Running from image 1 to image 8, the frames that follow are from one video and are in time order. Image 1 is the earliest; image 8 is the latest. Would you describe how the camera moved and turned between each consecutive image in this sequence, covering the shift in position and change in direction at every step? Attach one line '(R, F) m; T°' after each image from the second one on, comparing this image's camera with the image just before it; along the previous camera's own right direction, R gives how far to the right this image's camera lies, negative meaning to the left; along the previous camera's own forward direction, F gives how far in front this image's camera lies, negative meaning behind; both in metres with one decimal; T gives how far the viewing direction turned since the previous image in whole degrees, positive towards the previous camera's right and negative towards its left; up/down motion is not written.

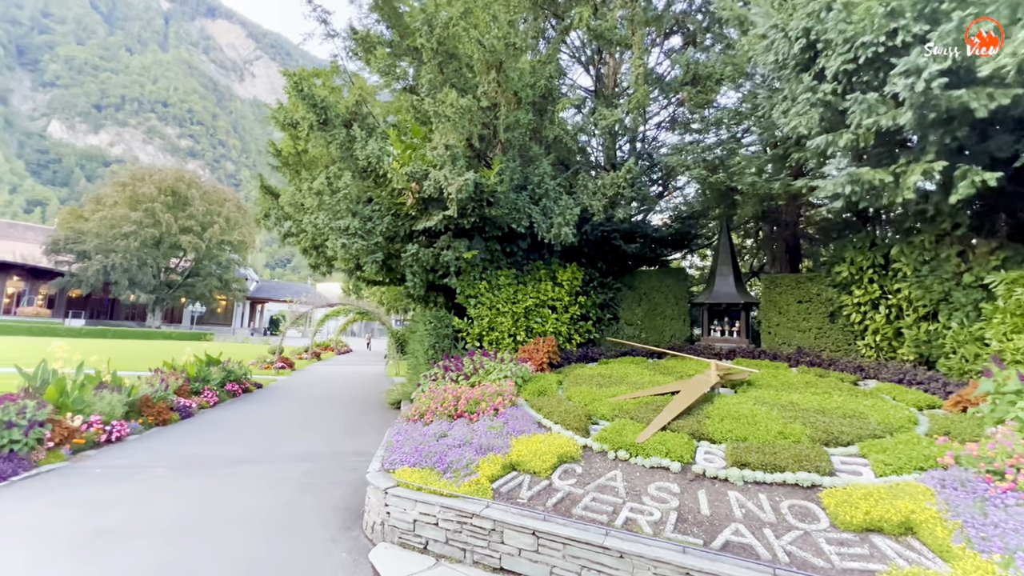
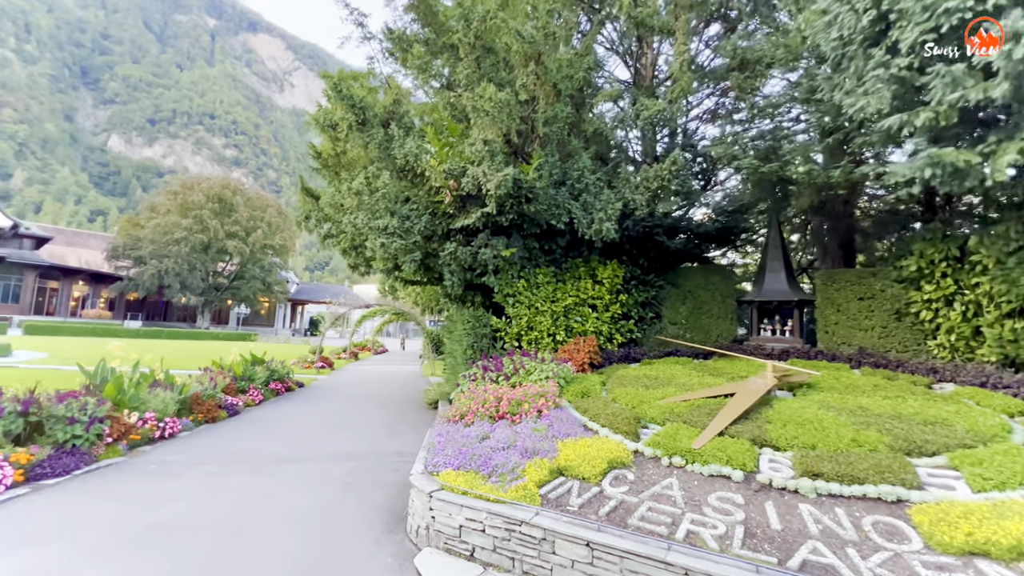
(-0.1, +0.2) m; -4°
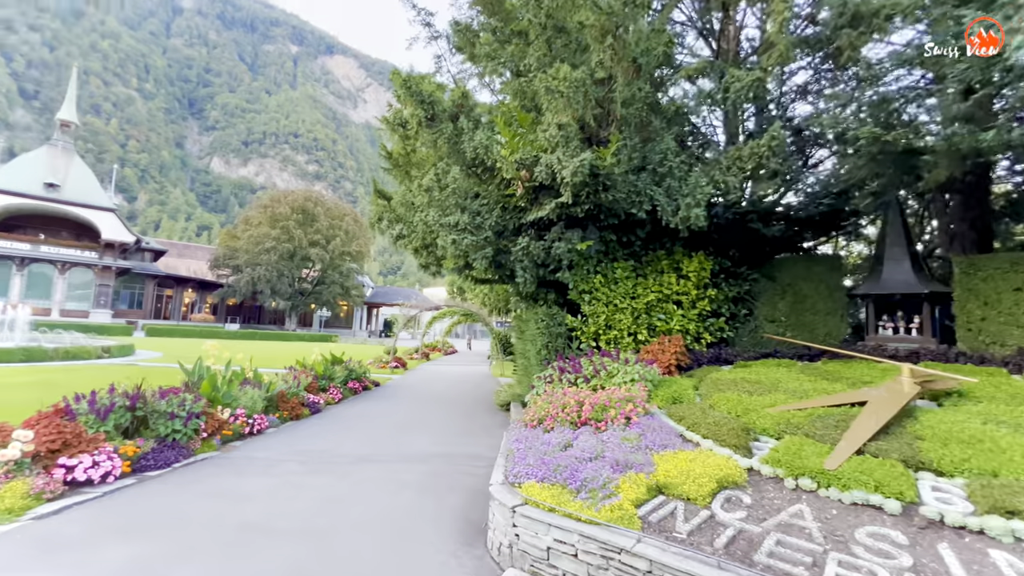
(-0.2, +0.4) m; -8°
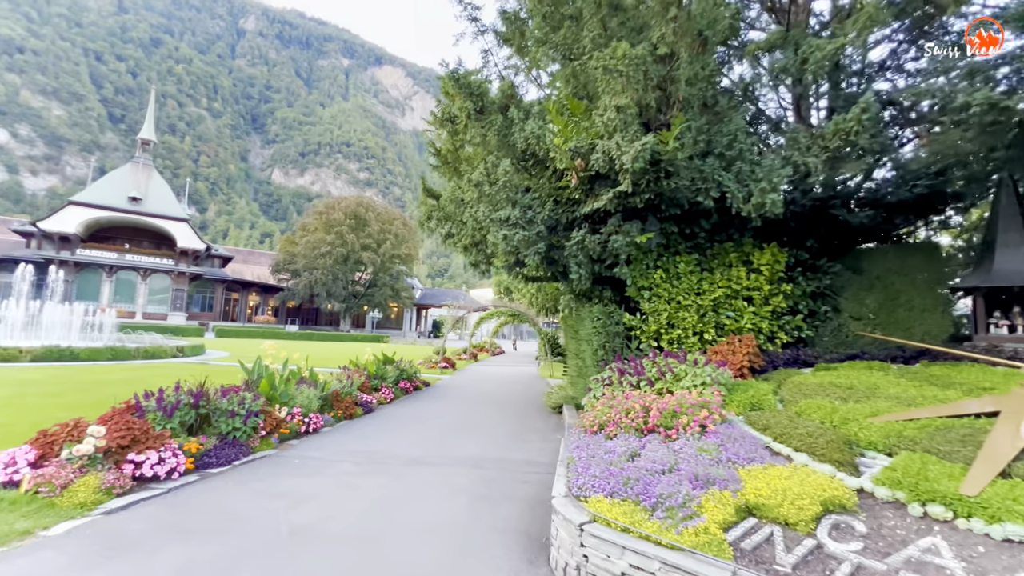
(-0.1, +0.3) m; -6°
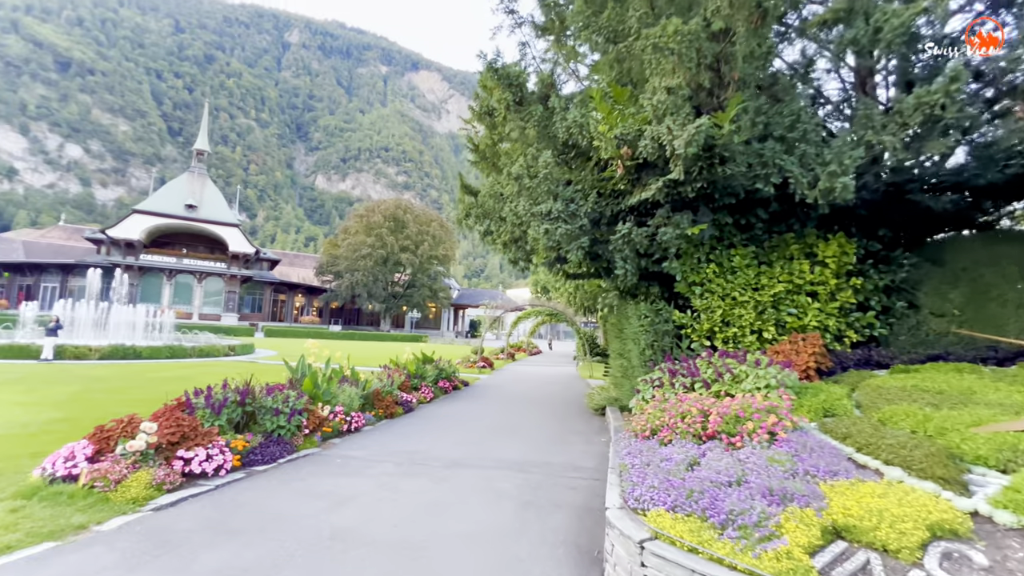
(-0.1, +0.2) m; -5°
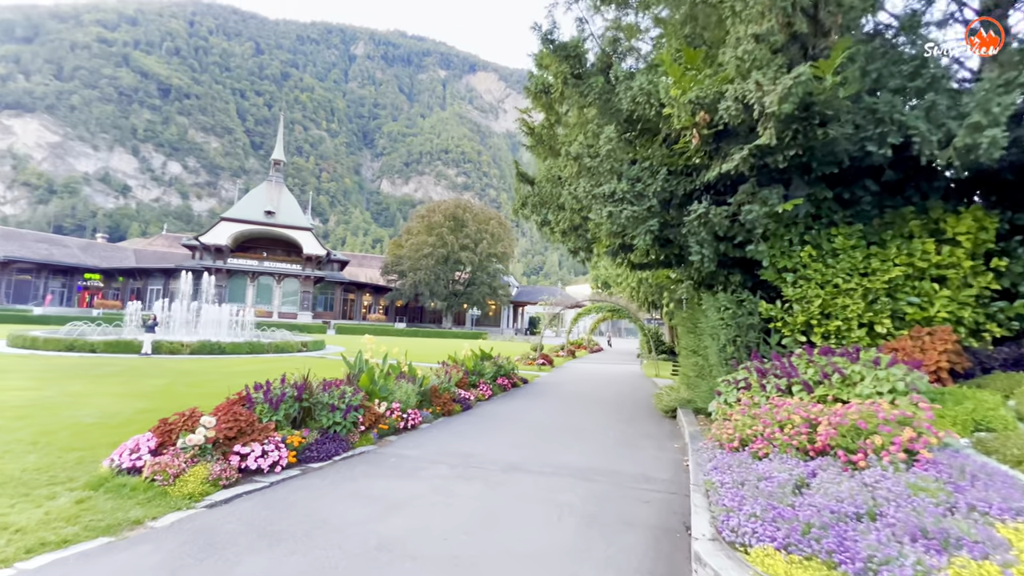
(0.0, +0.5) m; -8°
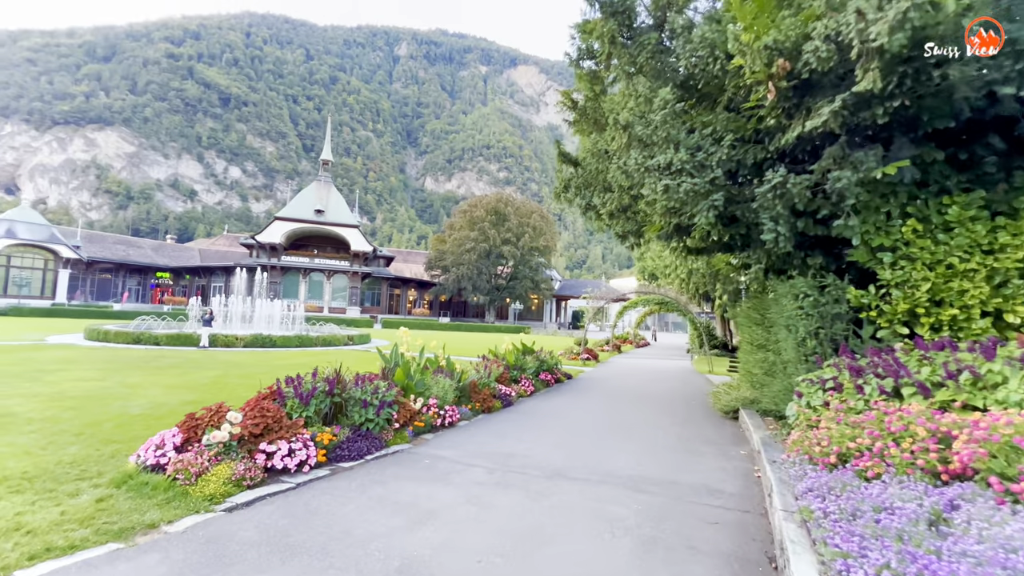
(0.0, +0.5) m; -5°
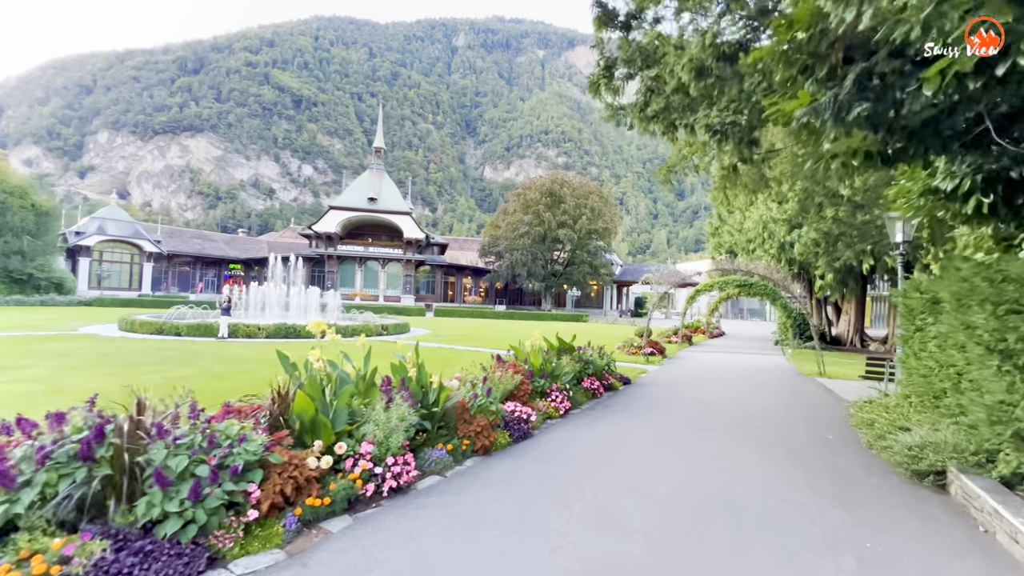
(+0.6, +3.3) m; -8°
